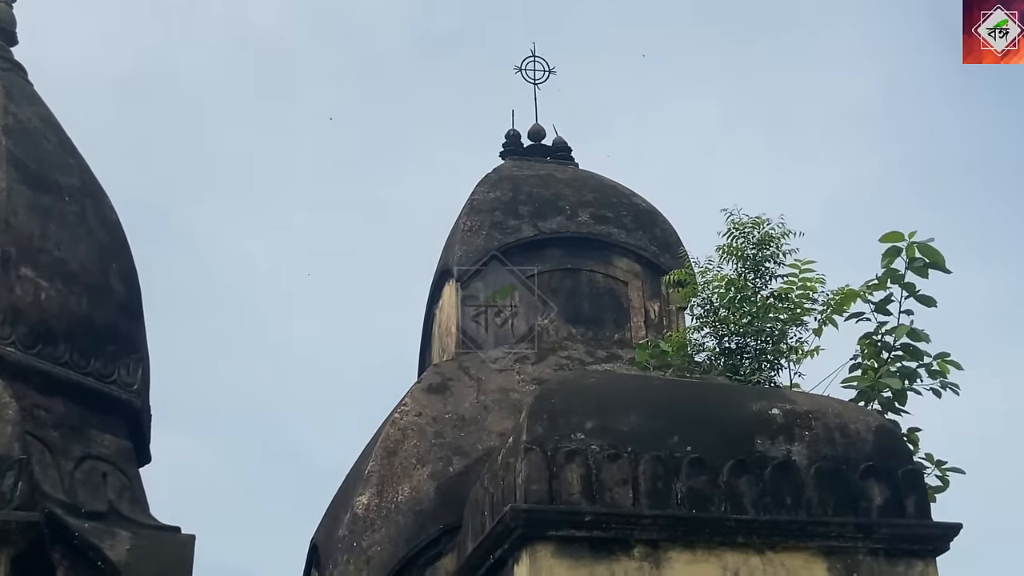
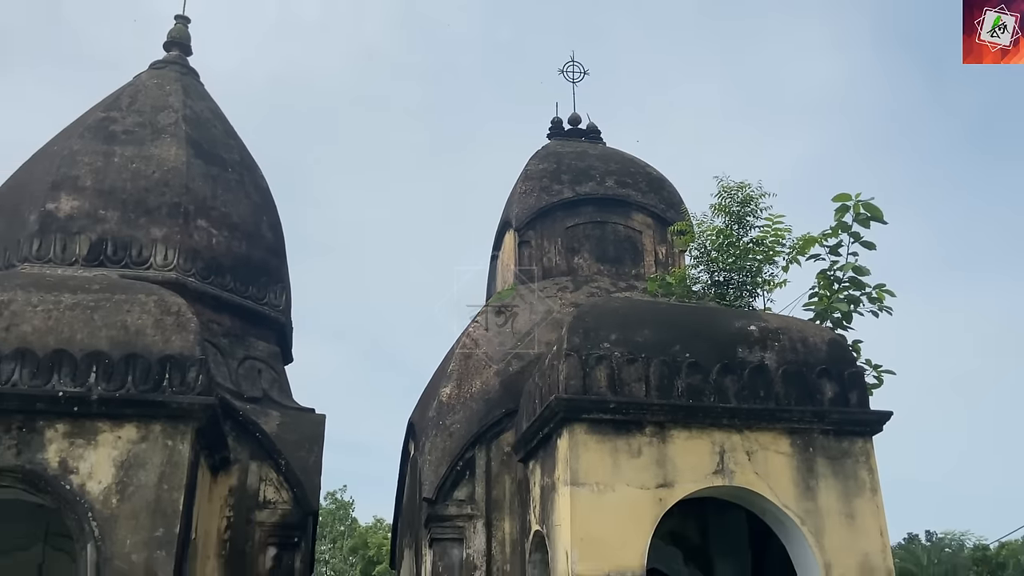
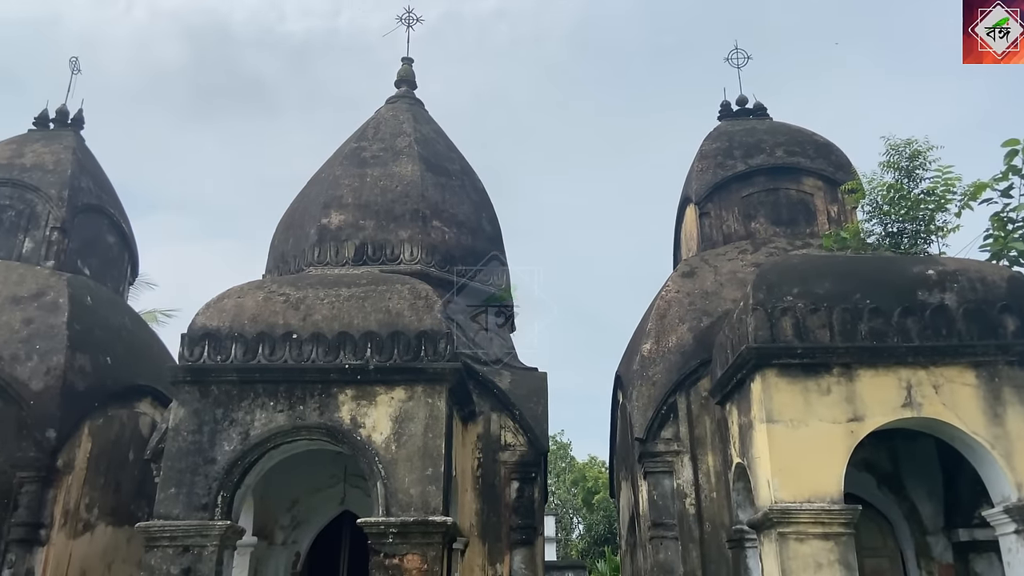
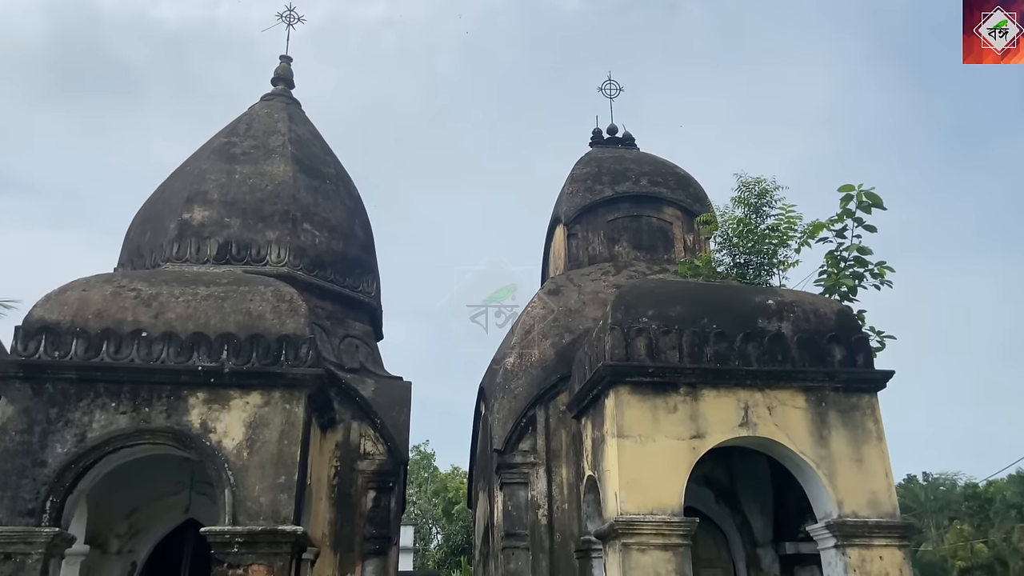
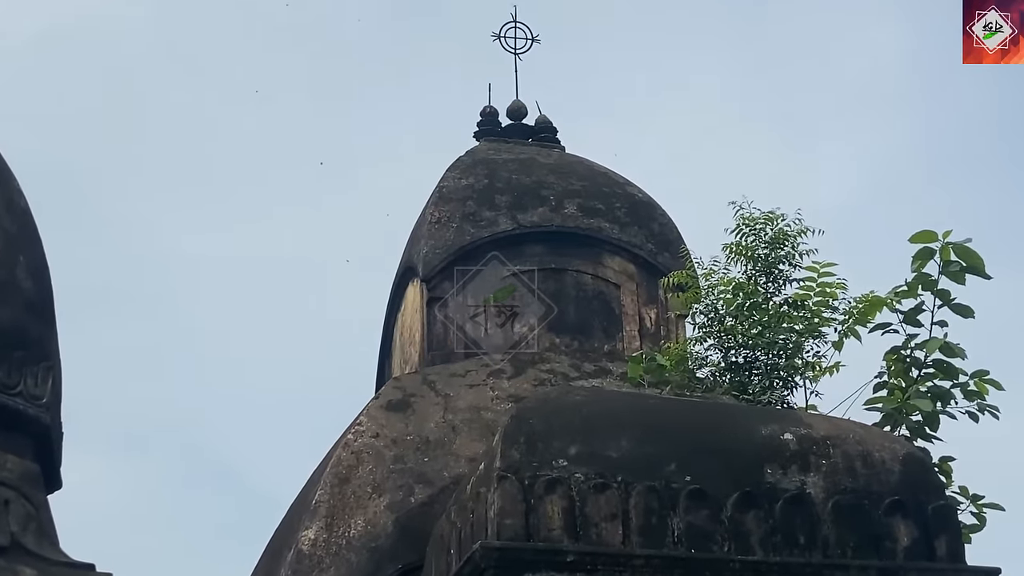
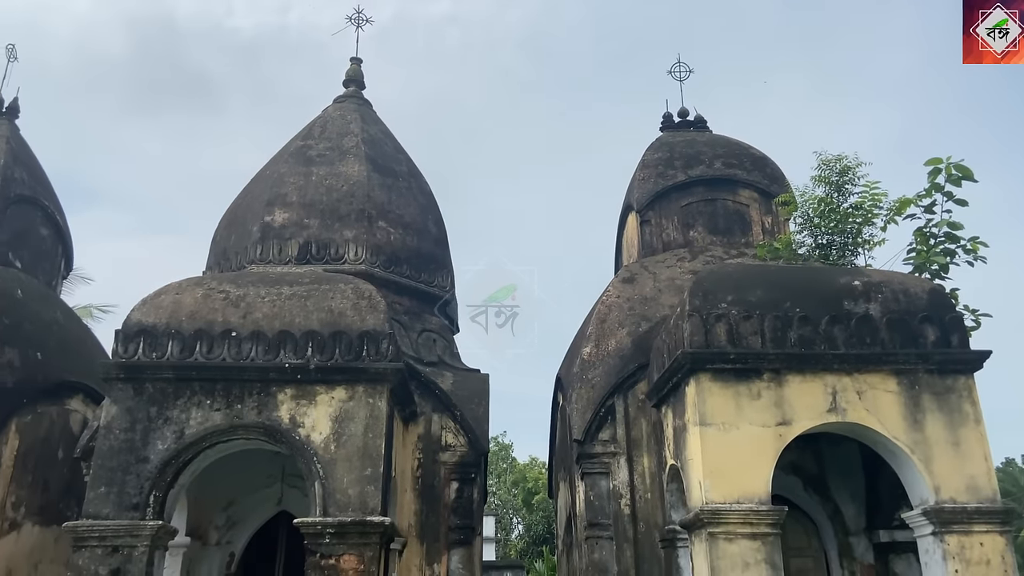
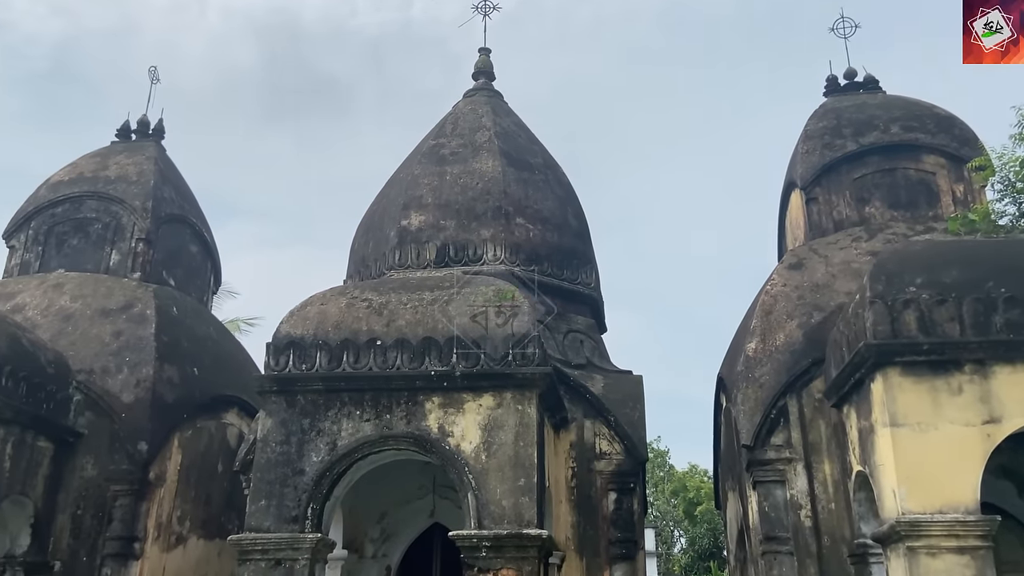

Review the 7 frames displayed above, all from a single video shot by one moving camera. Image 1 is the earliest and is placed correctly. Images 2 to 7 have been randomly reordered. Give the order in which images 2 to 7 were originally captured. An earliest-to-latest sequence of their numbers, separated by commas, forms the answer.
5, 2, 4, 6, 3, 7
